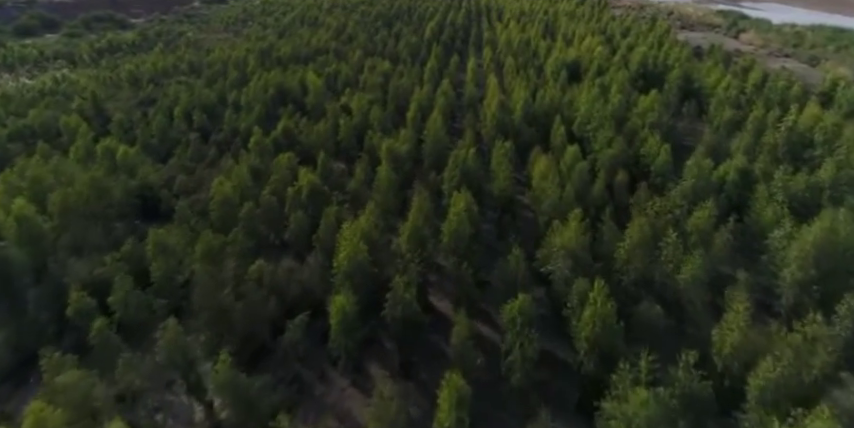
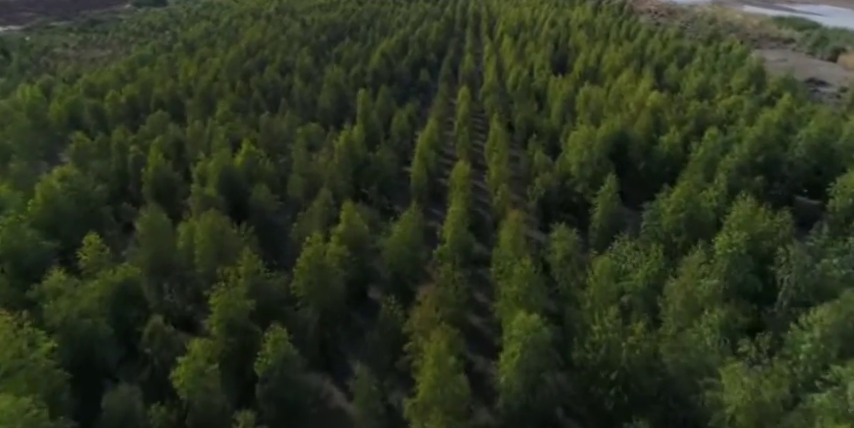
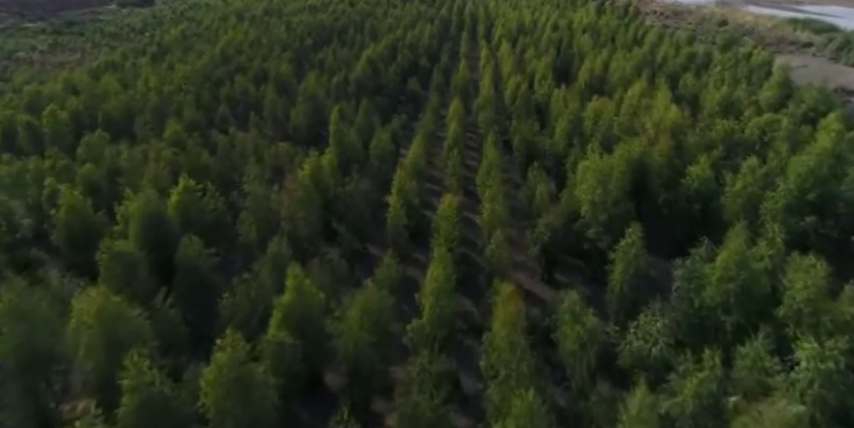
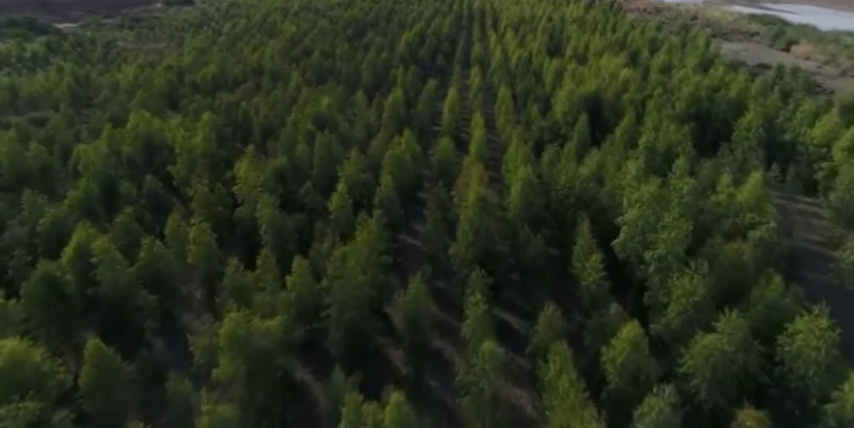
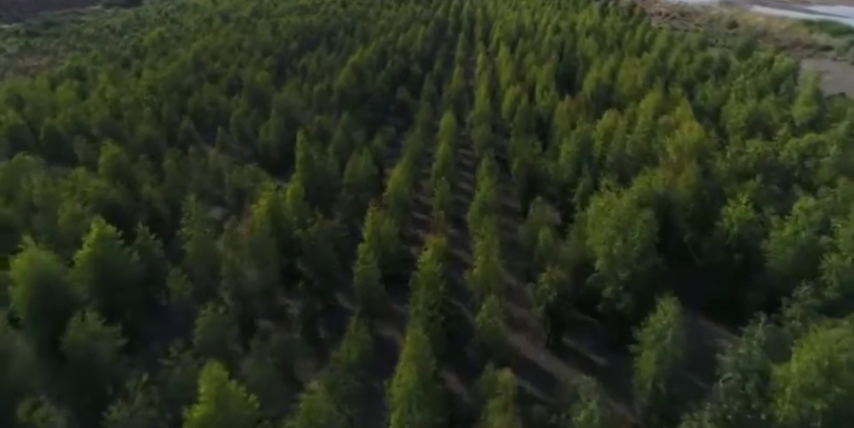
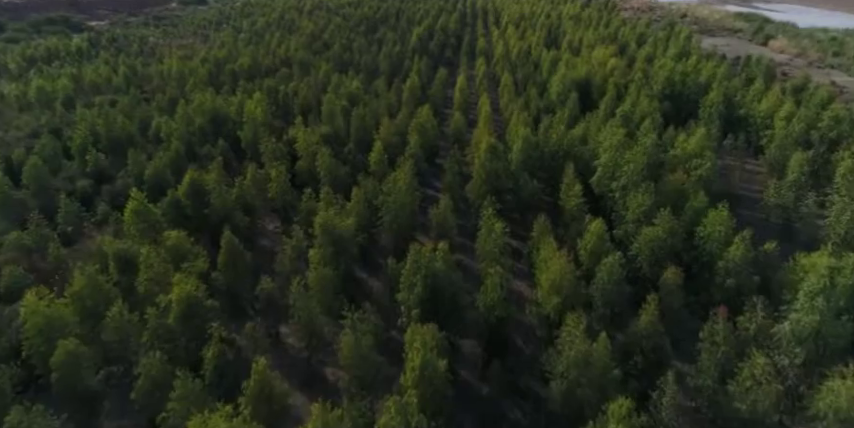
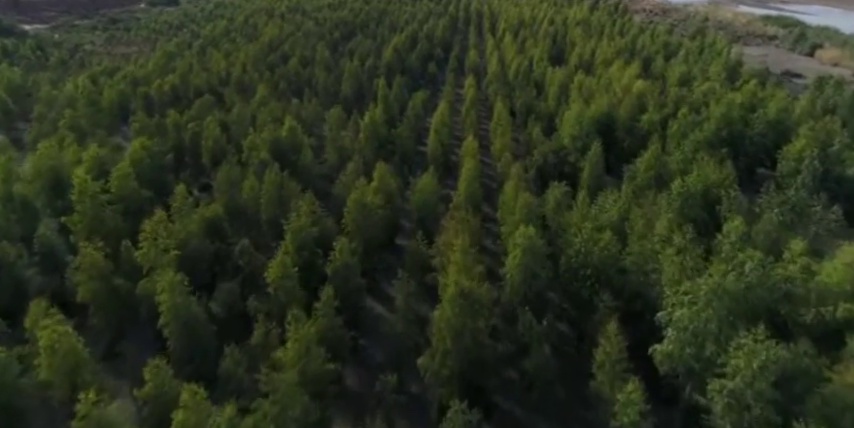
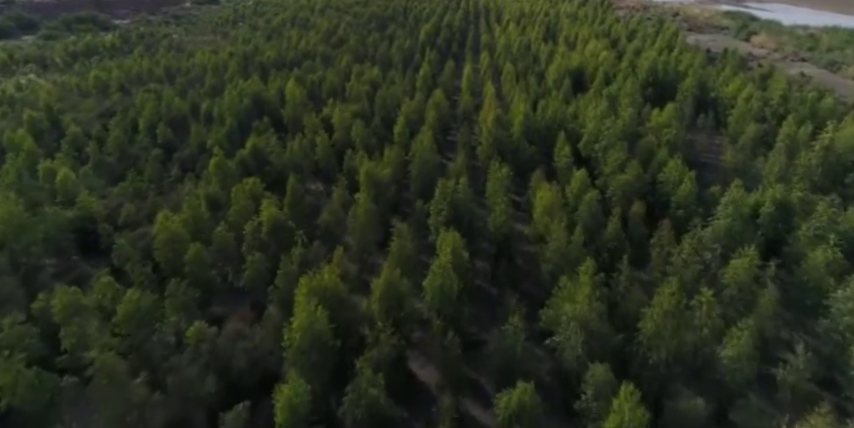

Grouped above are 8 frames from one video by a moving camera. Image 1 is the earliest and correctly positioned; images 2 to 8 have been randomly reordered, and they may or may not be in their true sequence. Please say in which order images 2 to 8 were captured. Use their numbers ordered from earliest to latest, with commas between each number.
8, 6, 4, 7, 2, 3, 5
